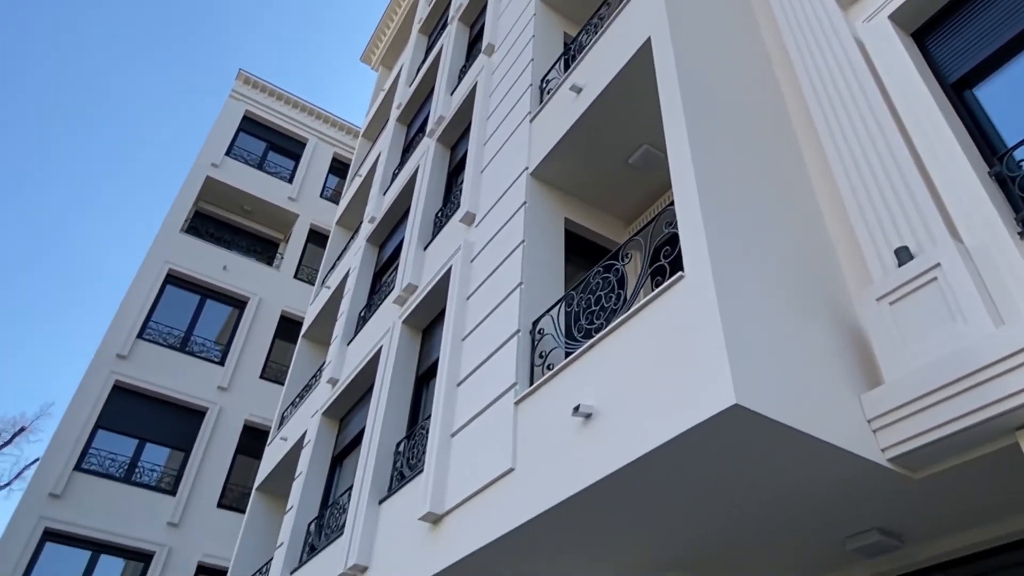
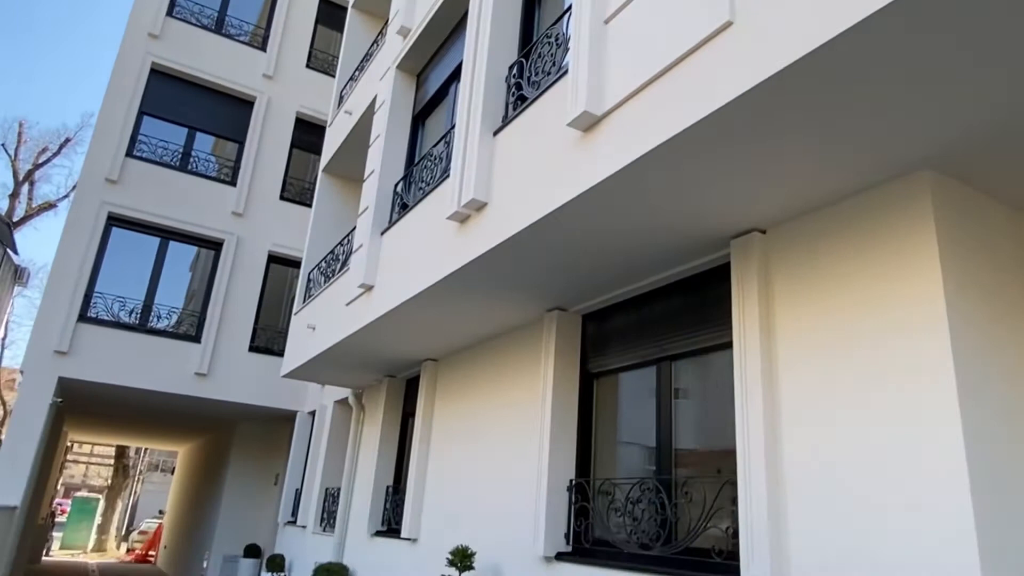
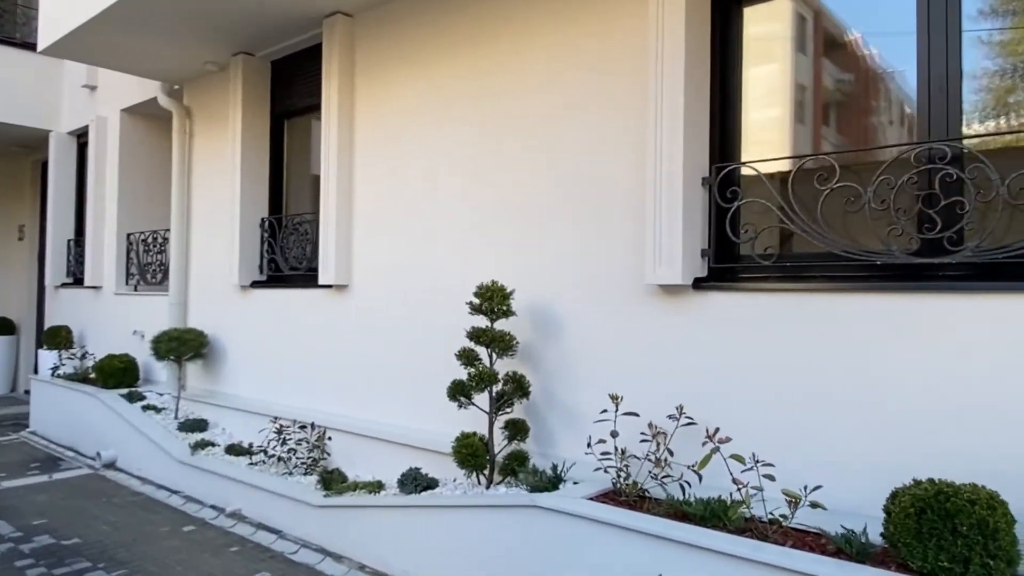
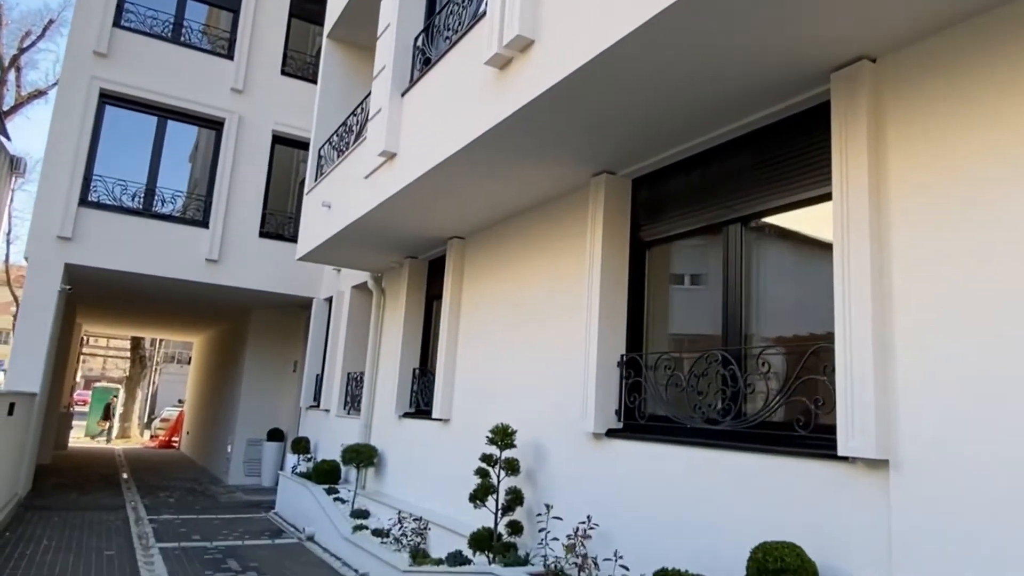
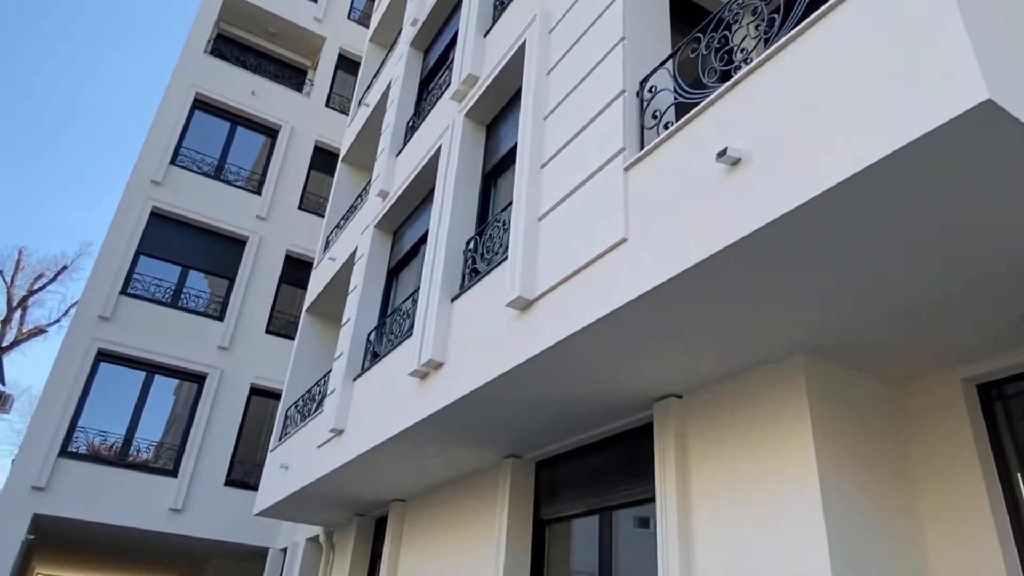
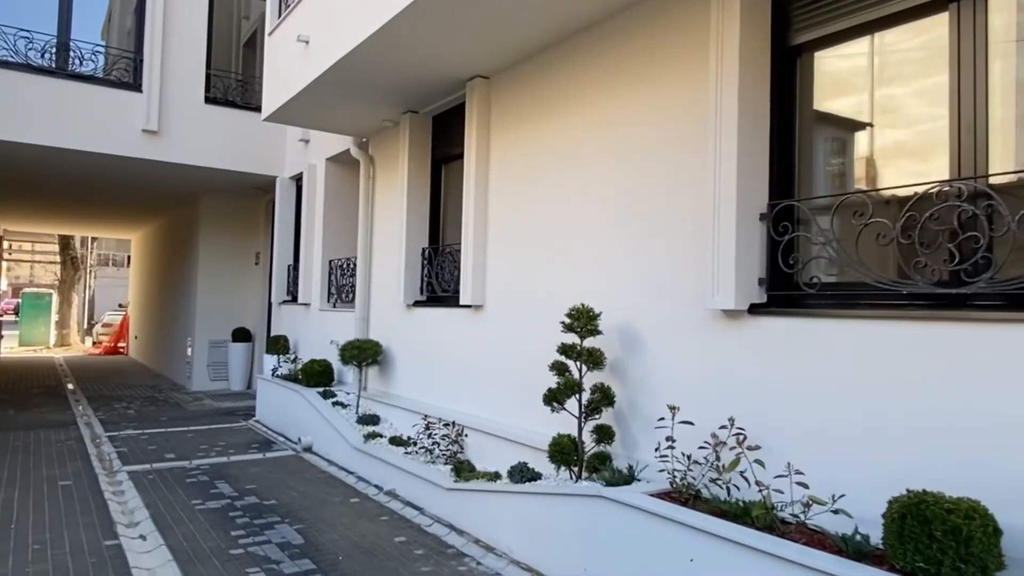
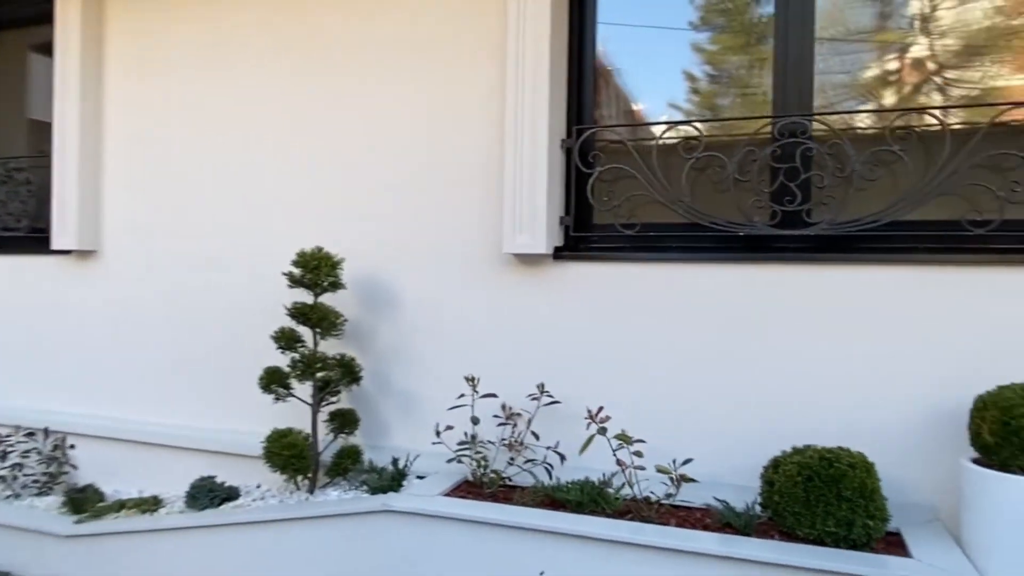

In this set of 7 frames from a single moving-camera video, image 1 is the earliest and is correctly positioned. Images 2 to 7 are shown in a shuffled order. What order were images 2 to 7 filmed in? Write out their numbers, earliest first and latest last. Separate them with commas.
5, 2, 4, 6, 3, 7
